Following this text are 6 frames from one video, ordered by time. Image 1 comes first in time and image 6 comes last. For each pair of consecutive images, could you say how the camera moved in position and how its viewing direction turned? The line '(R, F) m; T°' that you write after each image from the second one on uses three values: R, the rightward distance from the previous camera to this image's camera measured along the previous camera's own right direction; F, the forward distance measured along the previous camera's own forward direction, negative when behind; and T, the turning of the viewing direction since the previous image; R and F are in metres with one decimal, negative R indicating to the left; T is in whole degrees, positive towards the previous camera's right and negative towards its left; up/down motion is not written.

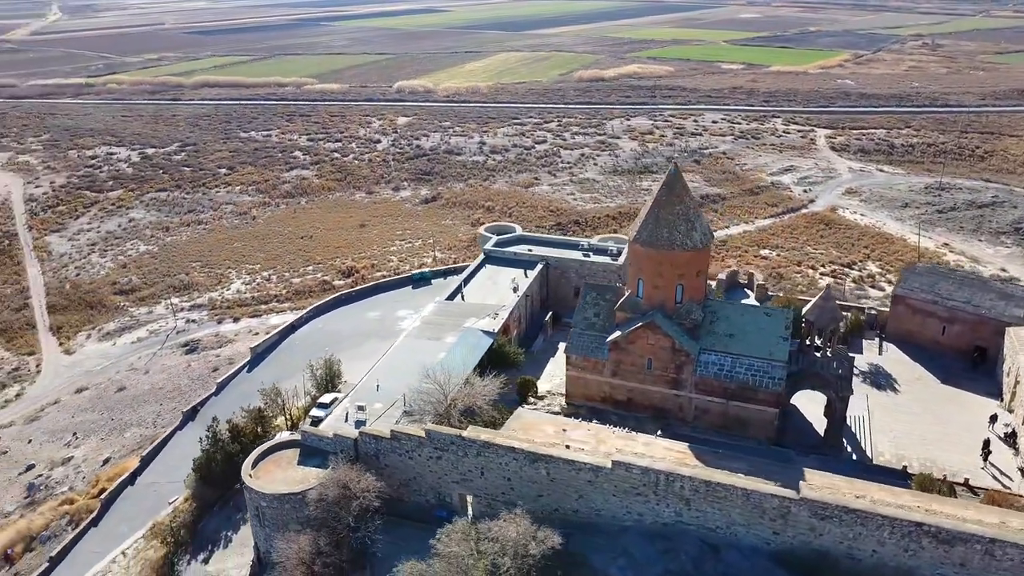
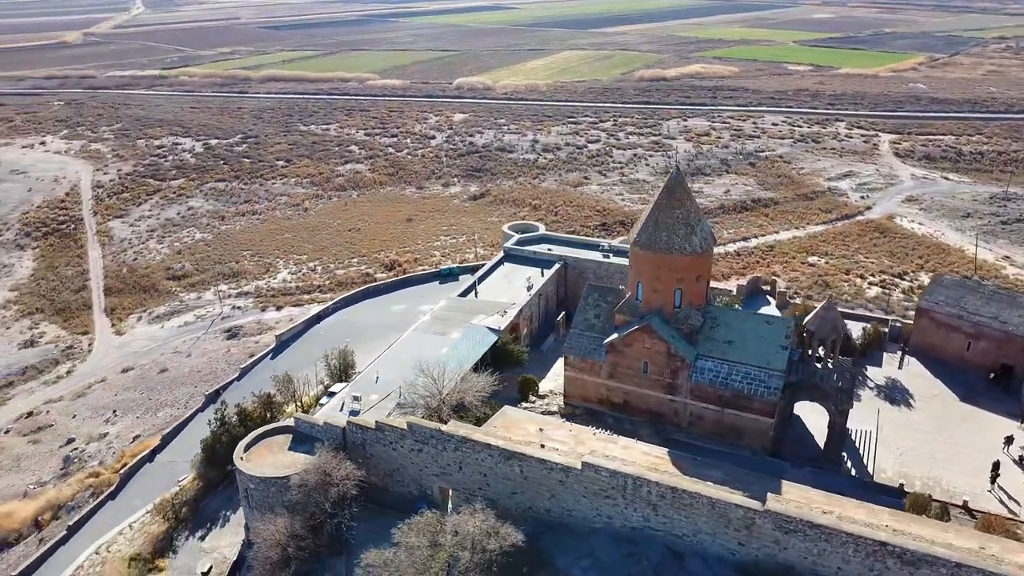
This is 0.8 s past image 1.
(+1.6, -0.1) m; -5°
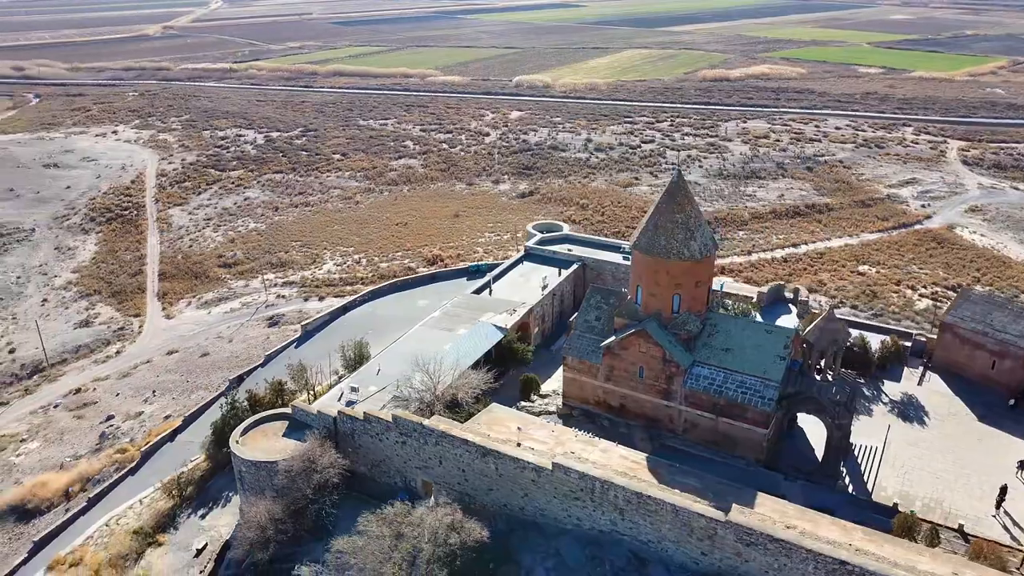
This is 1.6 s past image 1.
(+1.6, -0.1) m; -5°
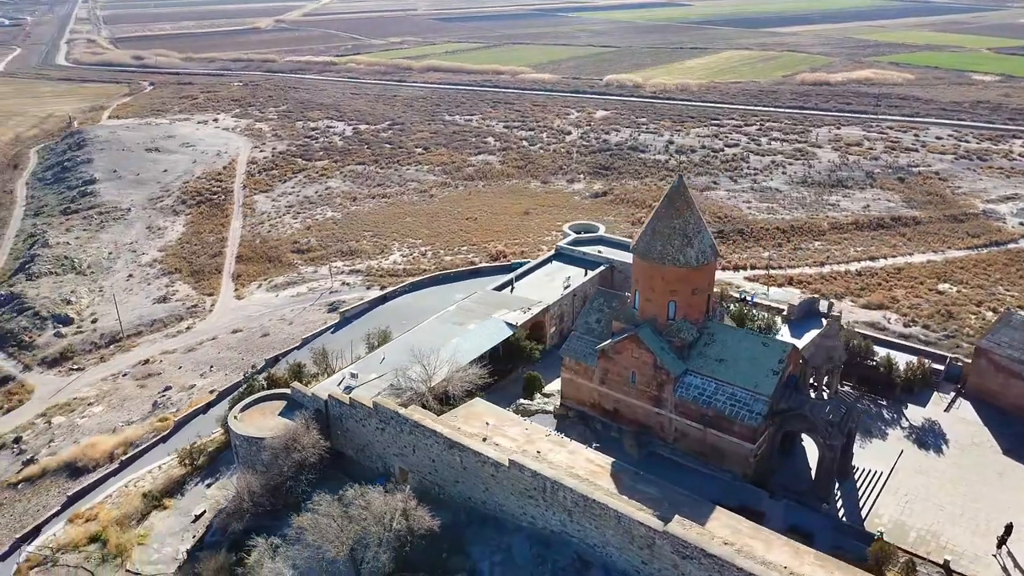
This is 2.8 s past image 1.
(+2.4, -0.1) m; -7°
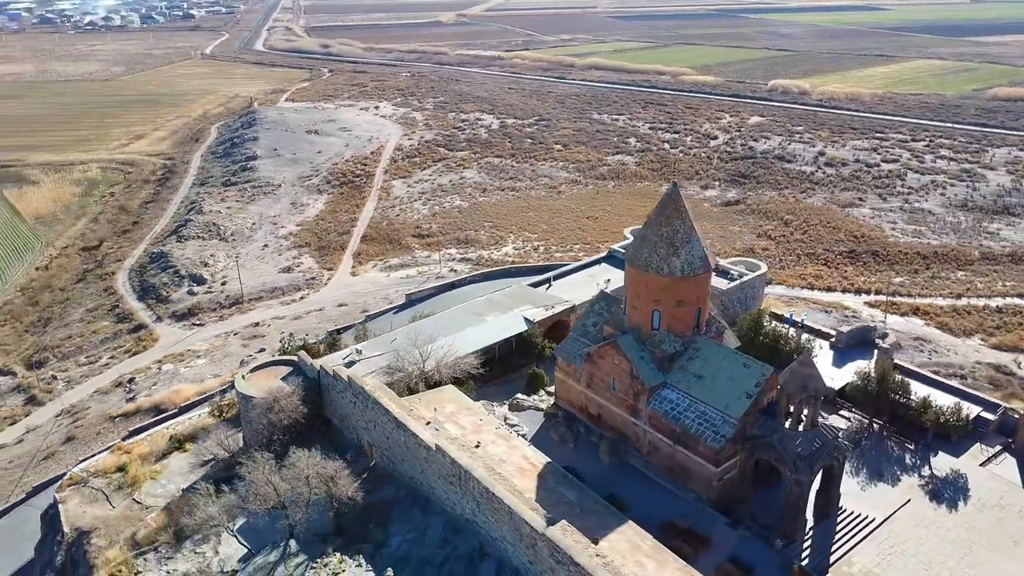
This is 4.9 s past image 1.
(+4.3, +0.2) m; -12°
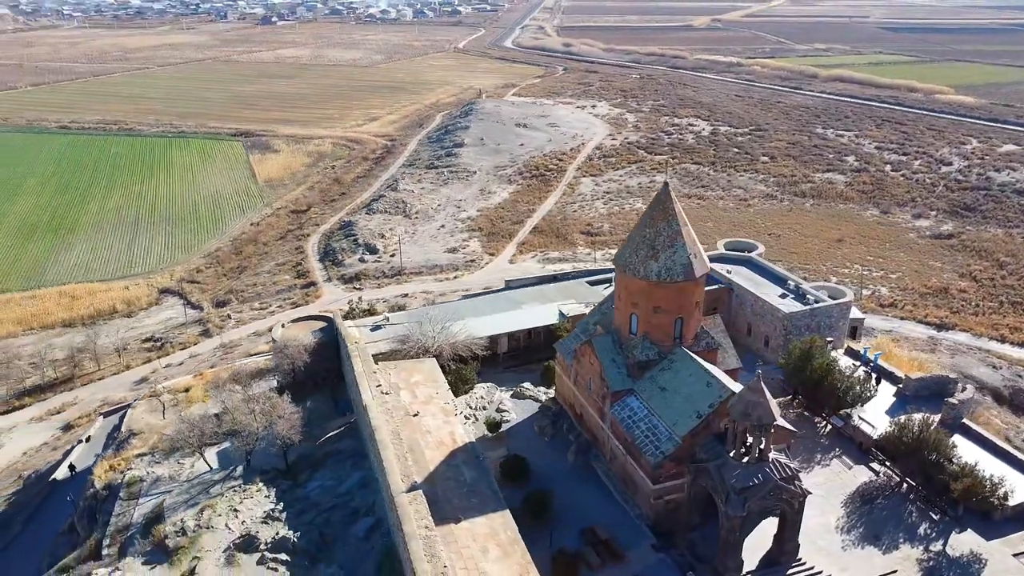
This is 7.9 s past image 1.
(+5.9, +0.7) m; -17°
